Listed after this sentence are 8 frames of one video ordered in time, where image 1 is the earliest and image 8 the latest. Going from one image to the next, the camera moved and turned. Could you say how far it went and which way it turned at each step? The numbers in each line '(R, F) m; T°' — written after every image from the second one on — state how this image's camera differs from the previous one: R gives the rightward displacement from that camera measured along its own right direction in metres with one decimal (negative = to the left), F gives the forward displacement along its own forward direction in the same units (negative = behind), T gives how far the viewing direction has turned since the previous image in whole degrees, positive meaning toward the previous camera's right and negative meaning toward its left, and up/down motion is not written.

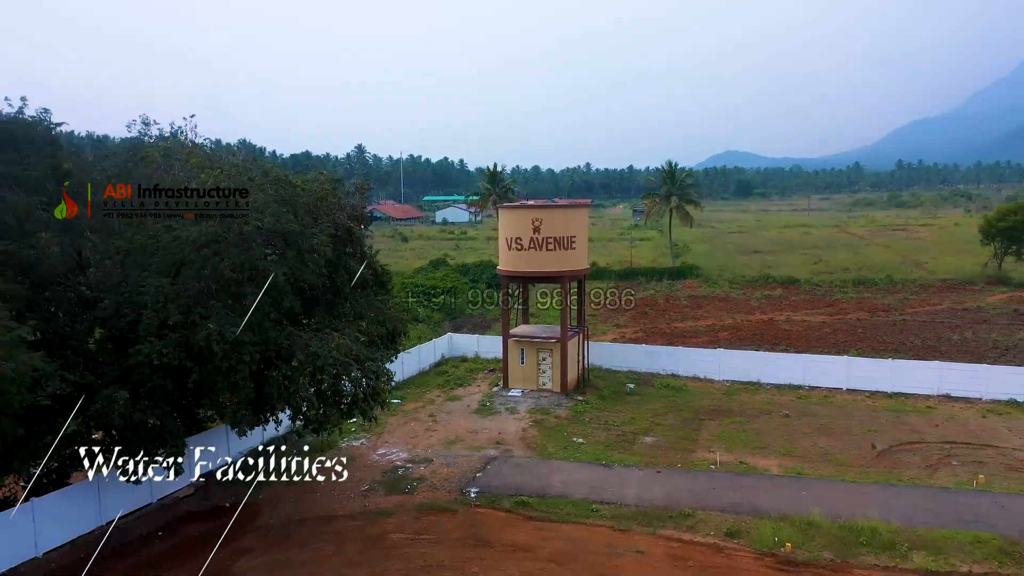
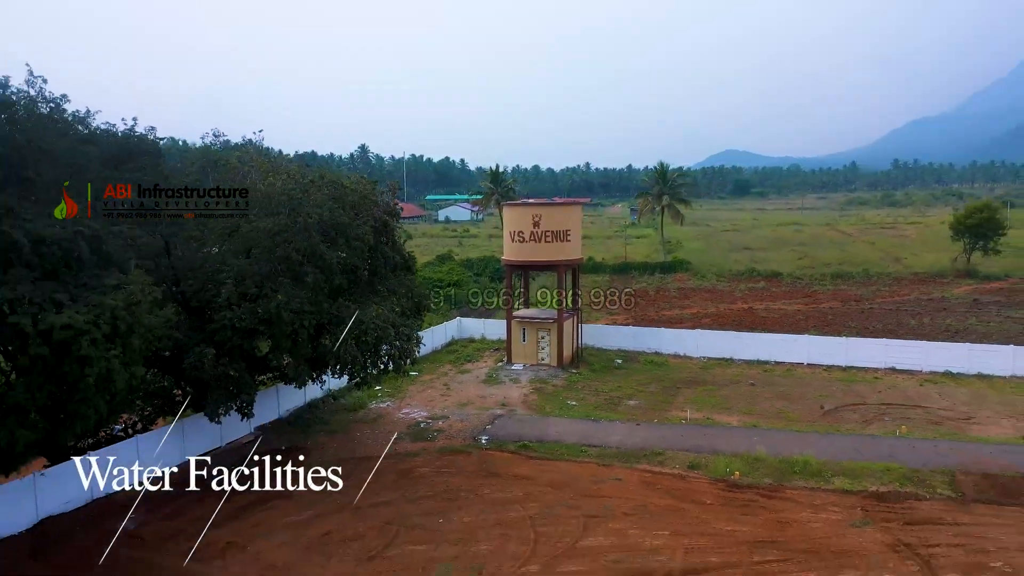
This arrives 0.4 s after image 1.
(-0.1, -3.2) m; 0°
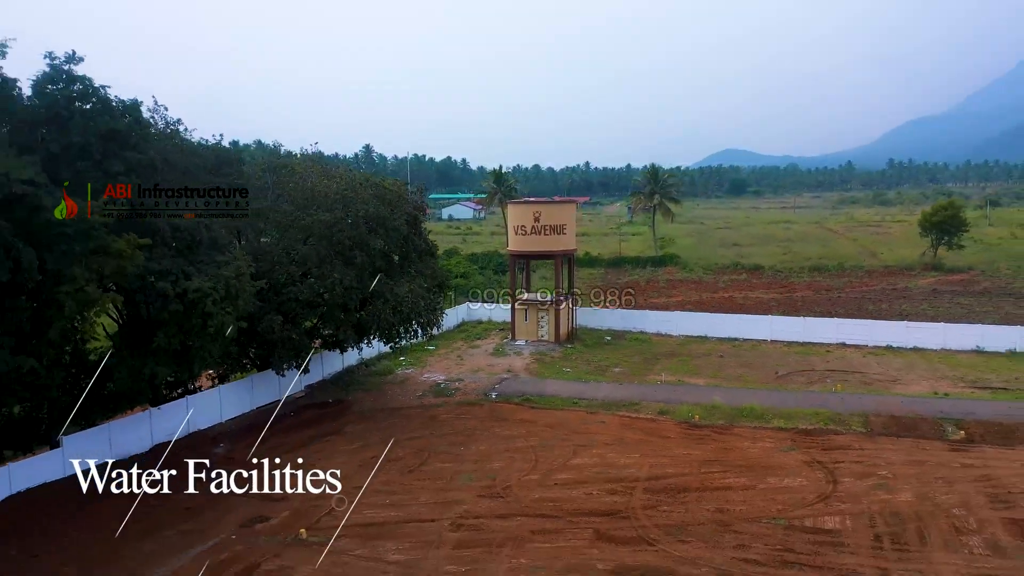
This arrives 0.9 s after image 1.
(-0.1, -3.9) m; 0°
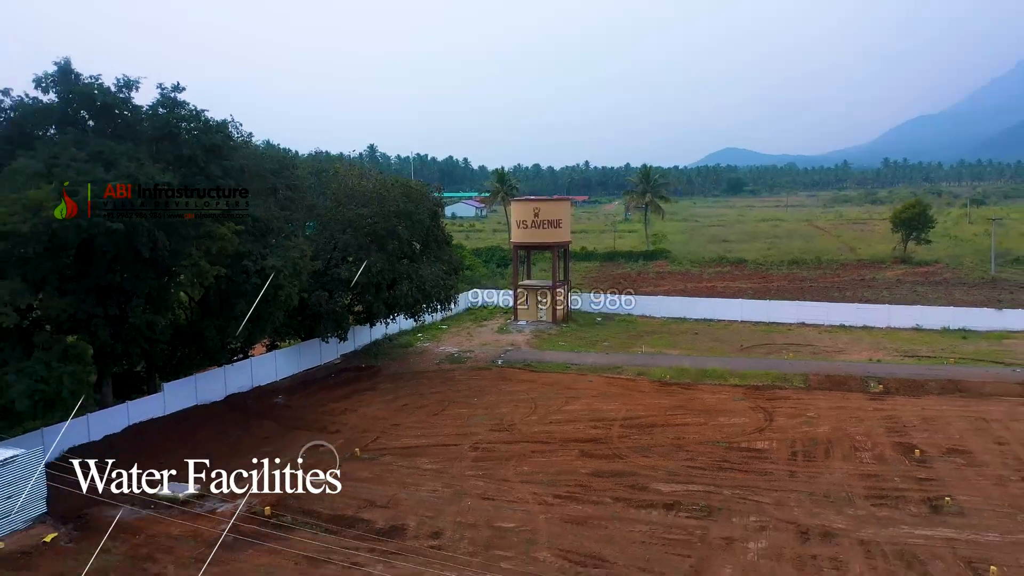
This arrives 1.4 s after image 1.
(-0.1, -4.1) m; 0°
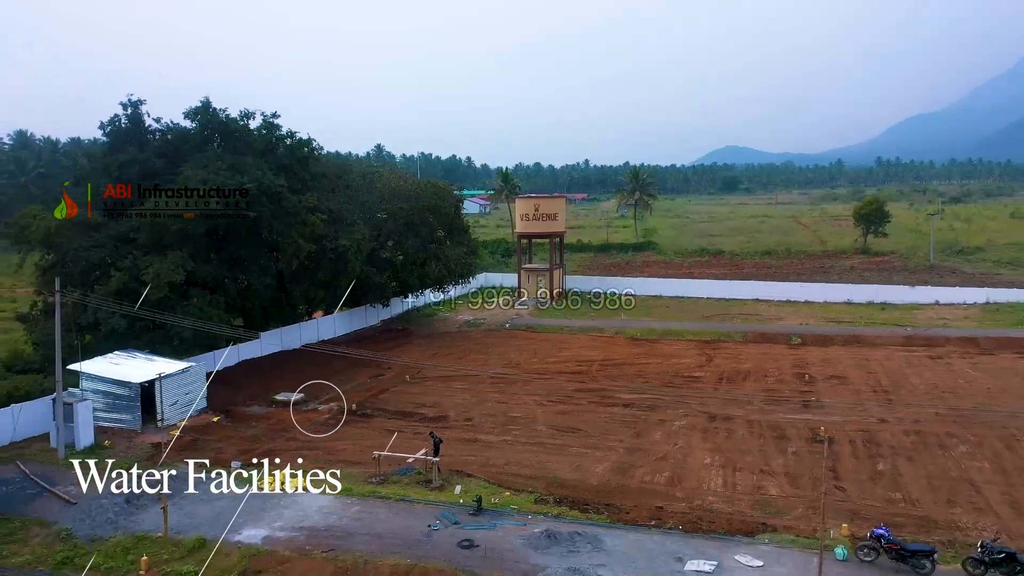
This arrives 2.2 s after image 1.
(-0.2, -6.7) m; 0°
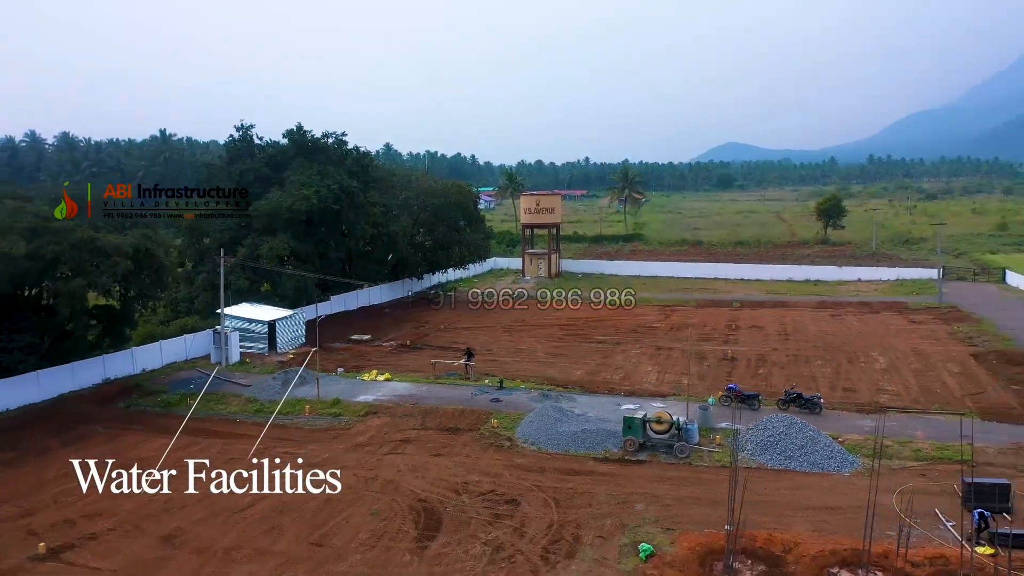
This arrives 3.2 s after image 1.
(-0.2, -8.7) m; 0°
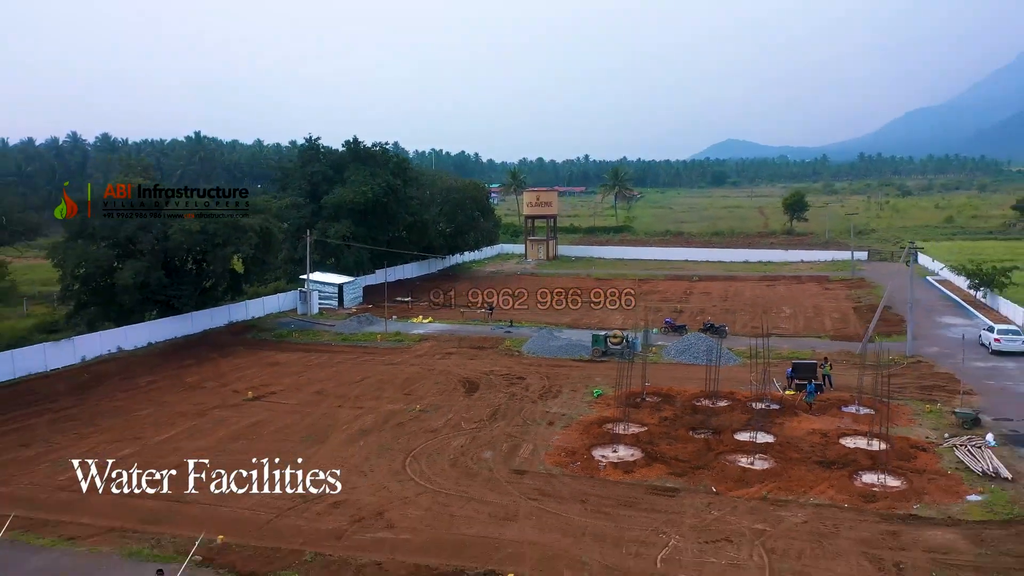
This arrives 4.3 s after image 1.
(-0.2, -9.6) m; 0°
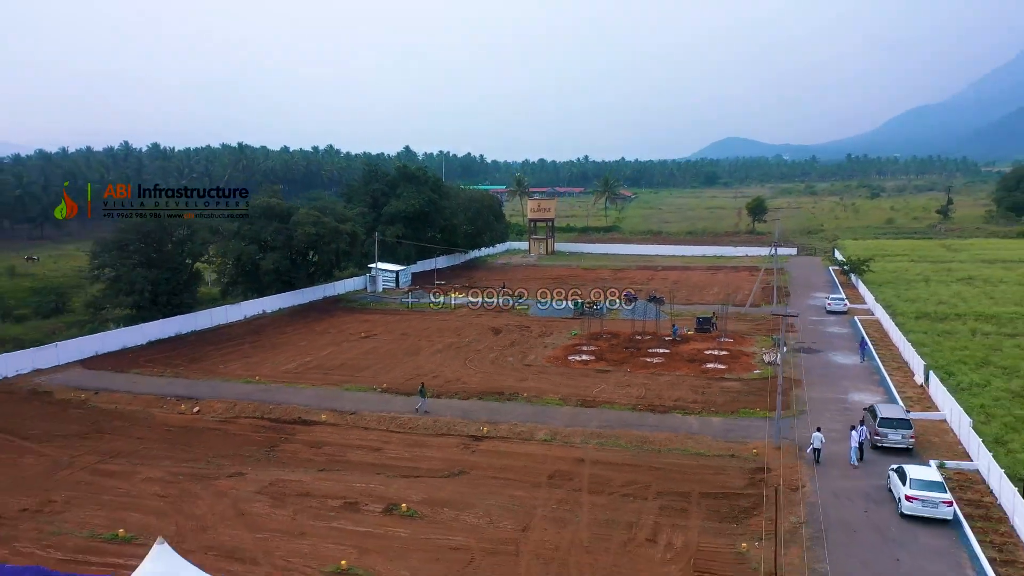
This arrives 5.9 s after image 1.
(-0.4, -14.4) m; 0°
